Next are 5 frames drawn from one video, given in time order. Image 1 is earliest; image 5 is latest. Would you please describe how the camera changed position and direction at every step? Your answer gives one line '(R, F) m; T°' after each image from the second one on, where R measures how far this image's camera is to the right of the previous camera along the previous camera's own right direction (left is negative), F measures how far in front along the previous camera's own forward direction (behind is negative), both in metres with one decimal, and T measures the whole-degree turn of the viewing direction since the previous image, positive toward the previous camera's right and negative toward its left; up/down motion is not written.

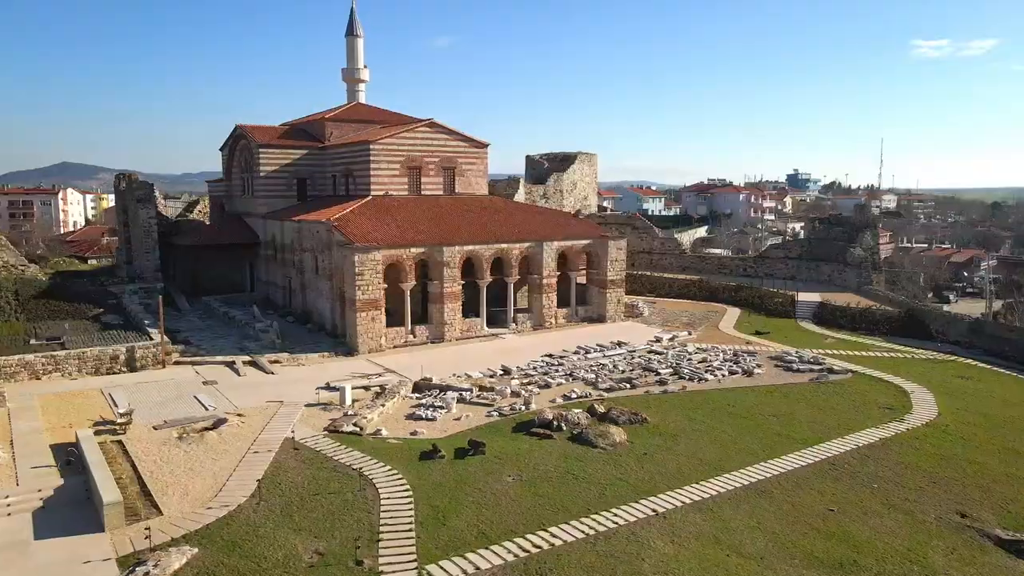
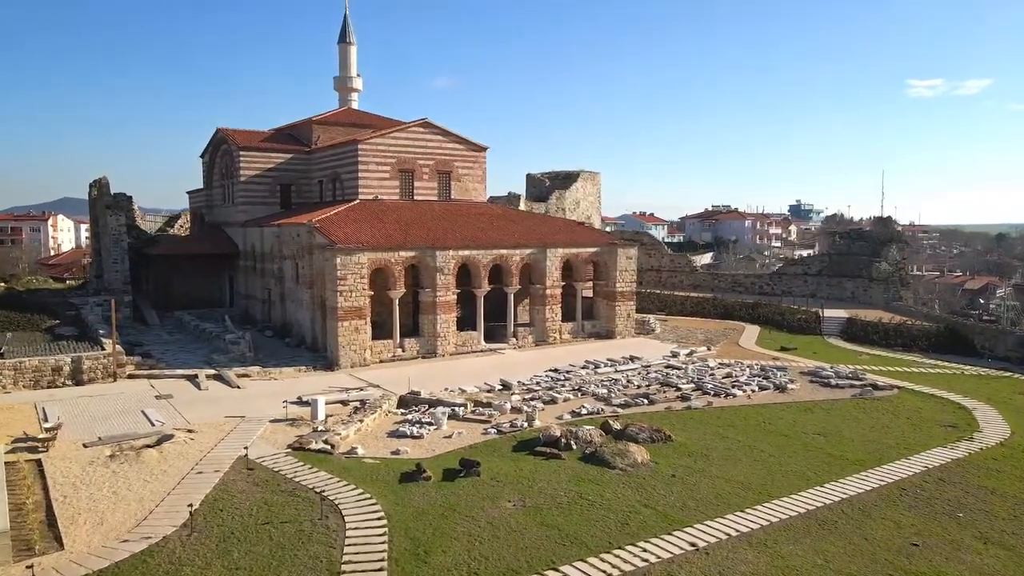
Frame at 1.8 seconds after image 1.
(0.0, +2.9) m; 0°
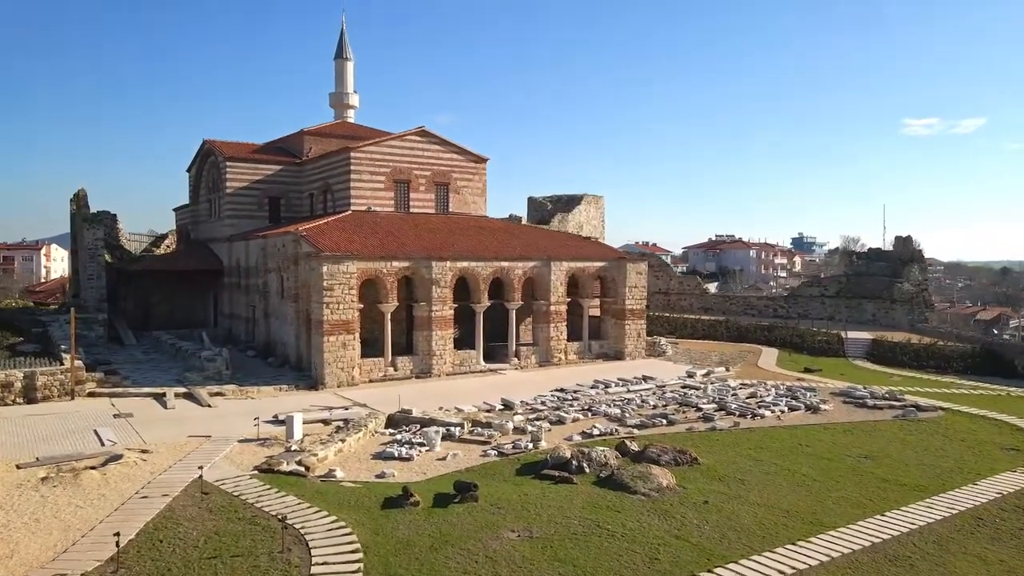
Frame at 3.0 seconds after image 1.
(-0.1, +2.0) m; 0°
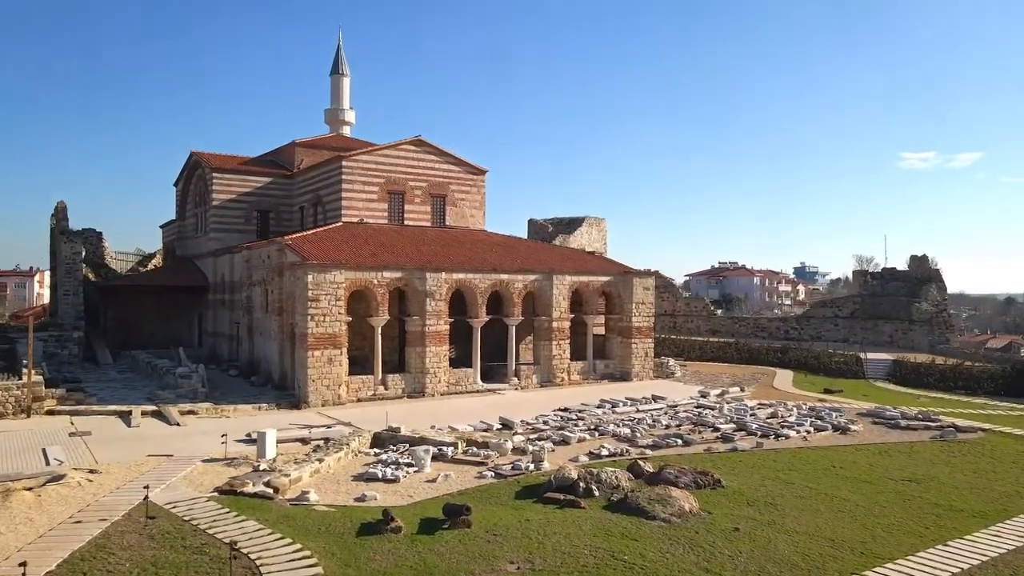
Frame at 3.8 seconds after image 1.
(0.0, +1.6) m; 0°
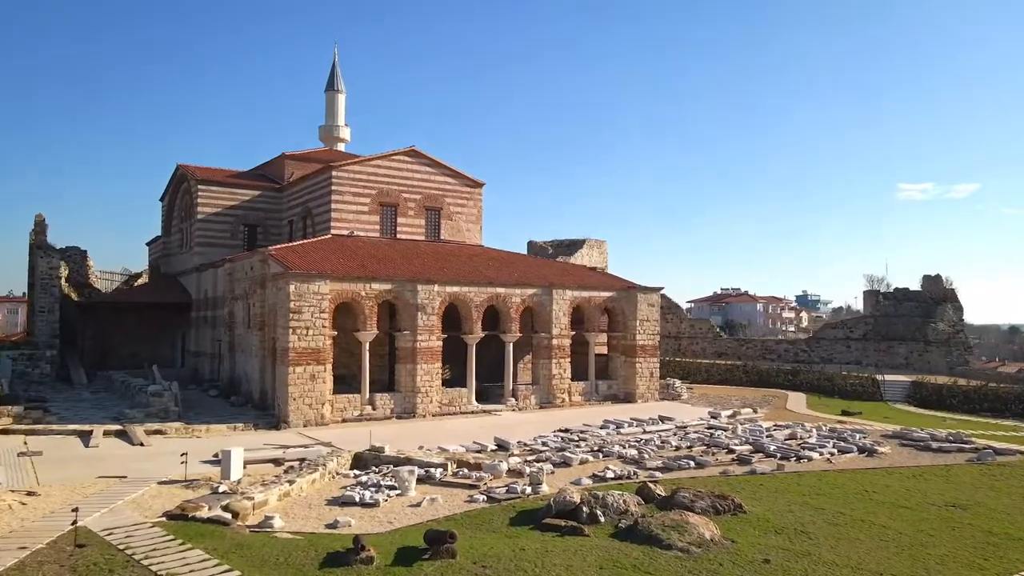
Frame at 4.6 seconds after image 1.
(+0.1, +1.4) m; 0°
